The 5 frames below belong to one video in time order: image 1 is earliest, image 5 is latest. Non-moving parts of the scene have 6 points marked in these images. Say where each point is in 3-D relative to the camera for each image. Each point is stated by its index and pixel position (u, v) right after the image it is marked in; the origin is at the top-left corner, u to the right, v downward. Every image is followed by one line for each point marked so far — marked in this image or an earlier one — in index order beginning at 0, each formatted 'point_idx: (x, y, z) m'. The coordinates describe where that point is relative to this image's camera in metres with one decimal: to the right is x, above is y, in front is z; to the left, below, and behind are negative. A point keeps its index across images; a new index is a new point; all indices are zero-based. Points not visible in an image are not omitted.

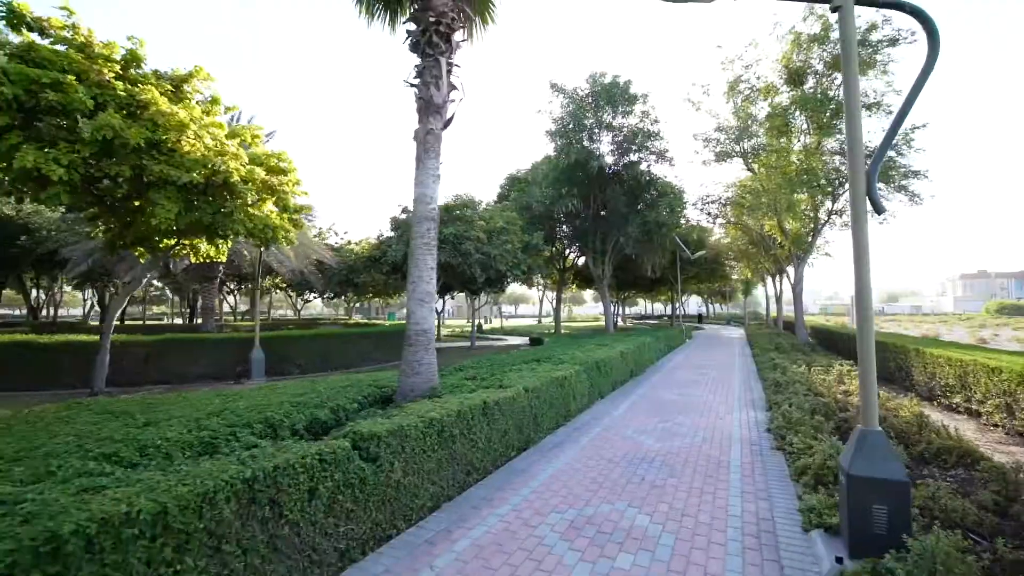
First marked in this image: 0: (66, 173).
0: (-6.6, +1.7, +7.4) m
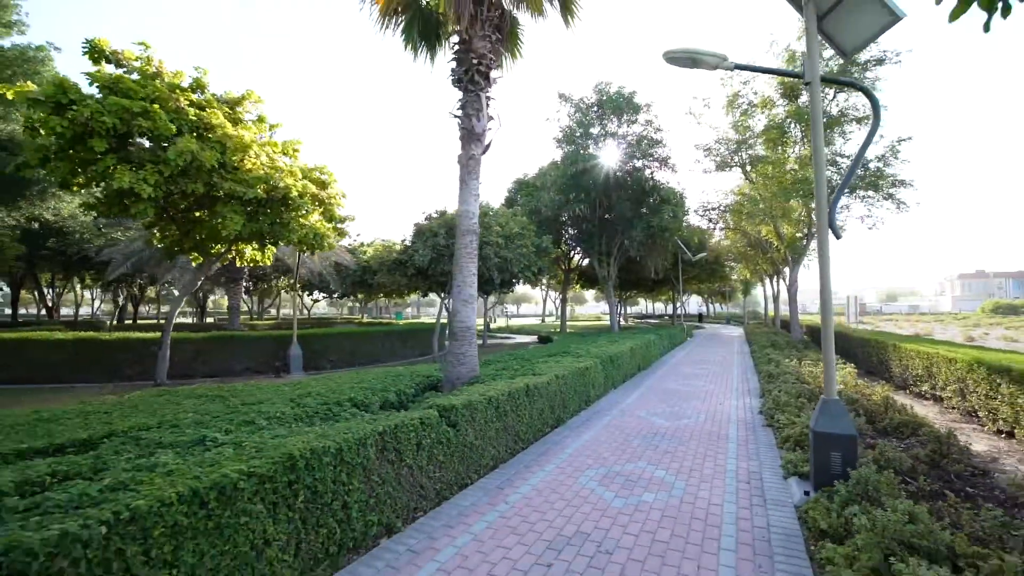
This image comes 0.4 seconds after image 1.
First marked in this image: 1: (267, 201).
0: (-6.1, +1.7, +8.5) m
1: (-4.8, +1.7, +9.6) m
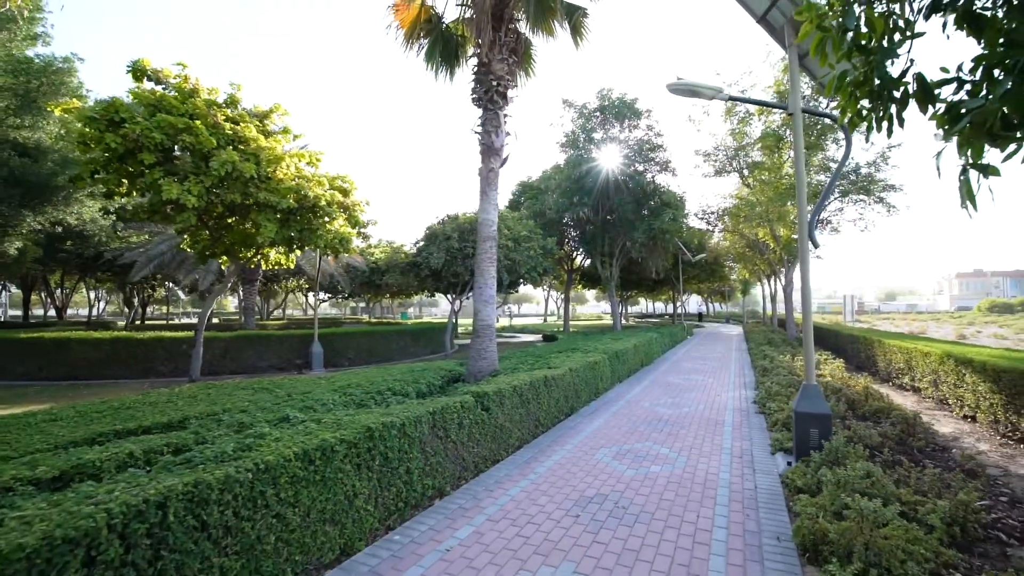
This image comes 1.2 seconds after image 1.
0: (-5.9, +1.6, +9.2) m
1: (-4.5, +1.7, +10.4) m
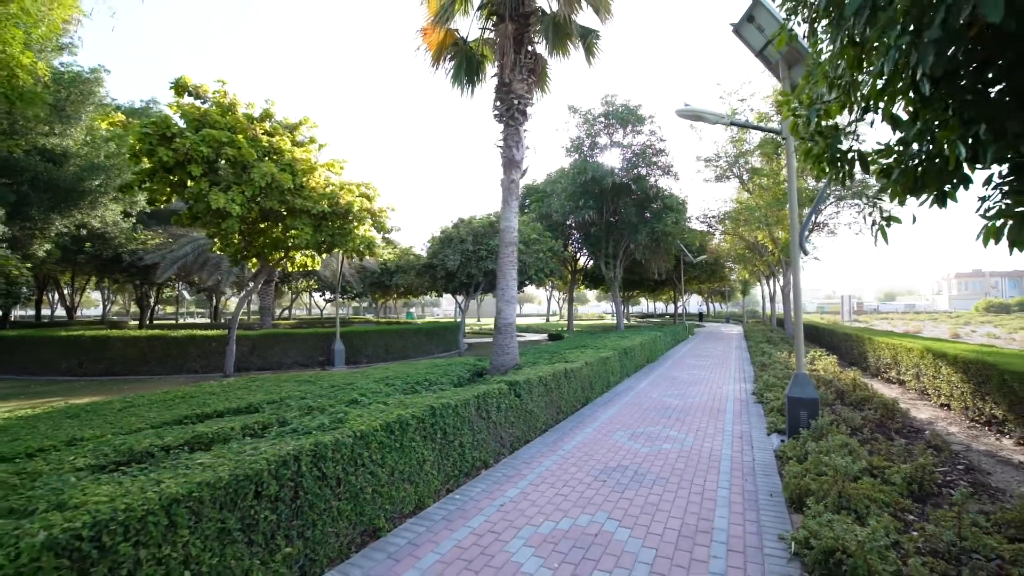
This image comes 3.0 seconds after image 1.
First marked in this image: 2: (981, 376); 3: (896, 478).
0: (-5.5, +1.6, +10.0) m
1: (-4.1, +1.6, +11.1) m
2: (+5.9, -1.1, +6.2) m
3: (+3.0, -1.5, +3.9) m
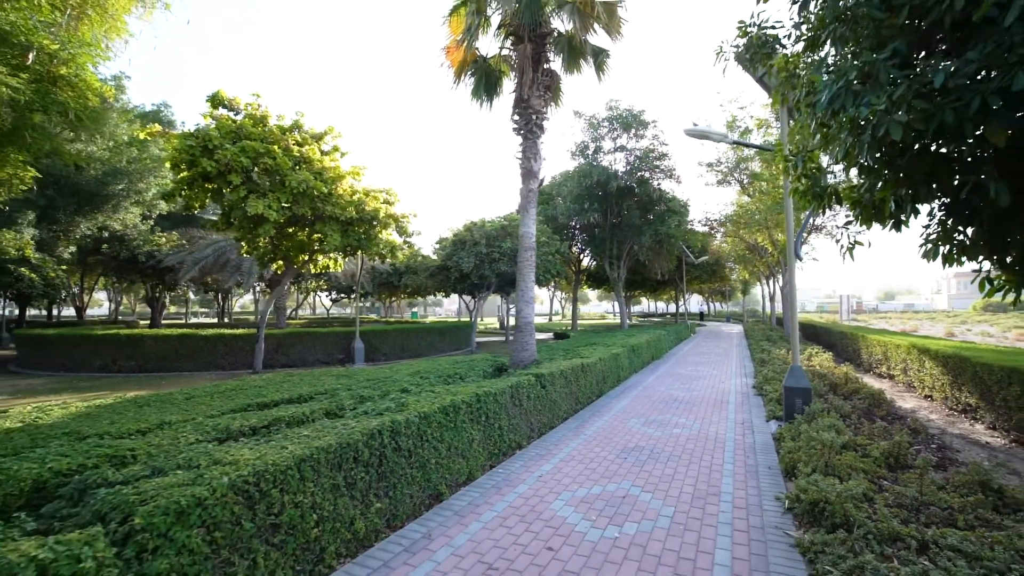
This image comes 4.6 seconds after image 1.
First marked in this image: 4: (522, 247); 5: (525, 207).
0: (-5.2, +1.6, +10.7) m
1: (-3.8, +1.6, +11.8) m
2: (+6.3, -1.1, +6.9) m
3: (+3.4, -1.5, +4.6) m
4: (+0.2, +0.8, +9.8) m
5: (+0.2, +1.7, +10.1) m
